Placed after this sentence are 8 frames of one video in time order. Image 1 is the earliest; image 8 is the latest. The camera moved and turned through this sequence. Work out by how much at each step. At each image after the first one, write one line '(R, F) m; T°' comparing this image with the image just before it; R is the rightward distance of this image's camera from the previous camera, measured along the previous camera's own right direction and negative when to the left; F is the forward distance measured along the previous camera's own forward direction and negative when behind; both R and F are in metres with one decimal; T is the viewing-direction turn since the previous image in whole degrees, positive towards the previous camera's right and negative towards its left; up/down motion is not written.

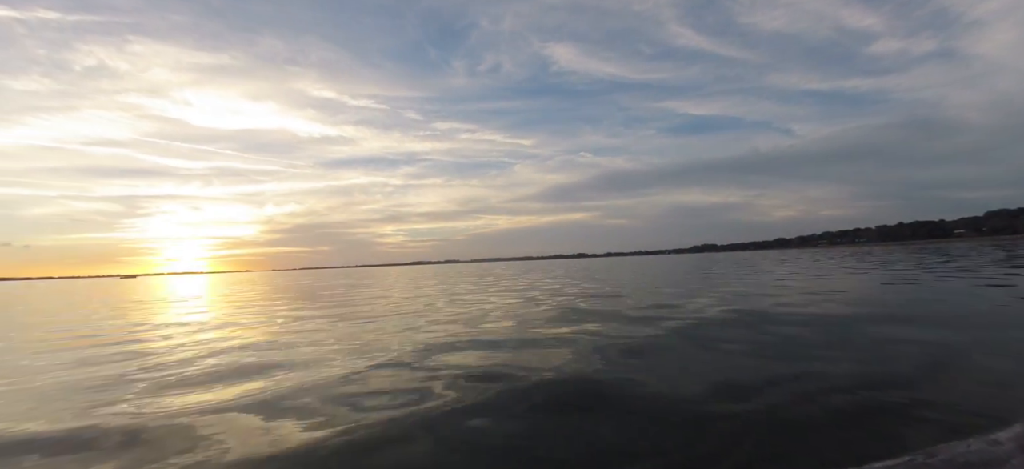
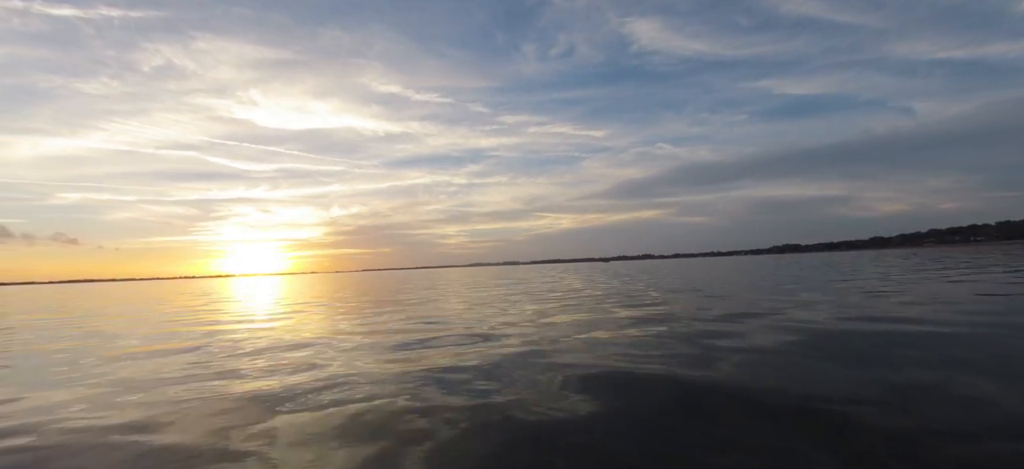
(-4.9, +10.0) m; -7°
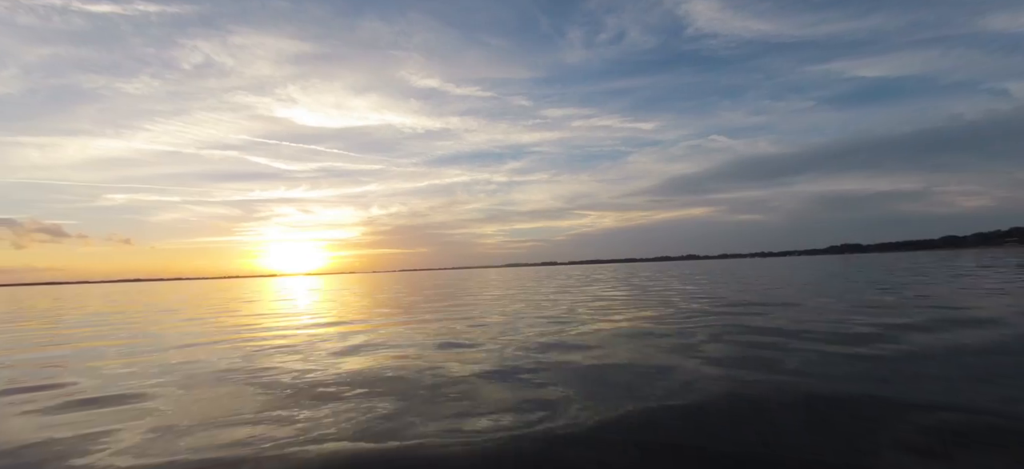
(-2.5, +5.7) m; -4°
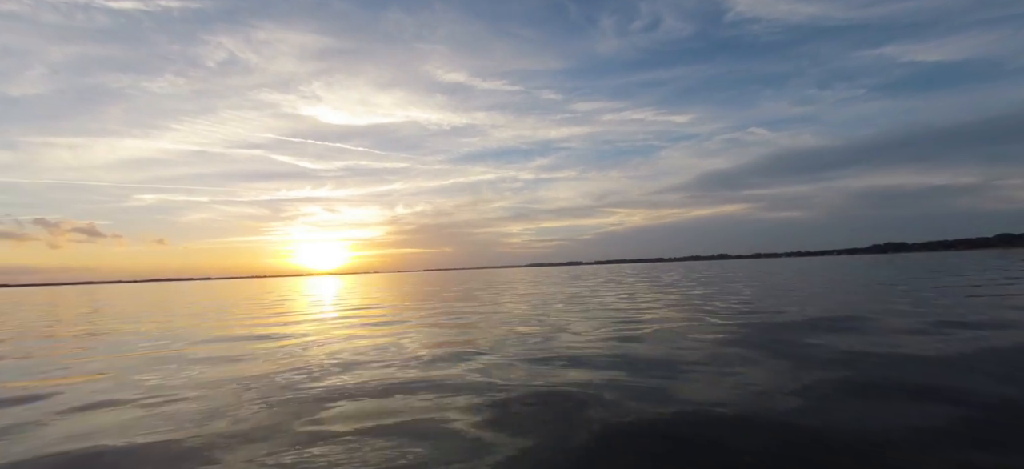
(-1.3, +3.7) m; -3°
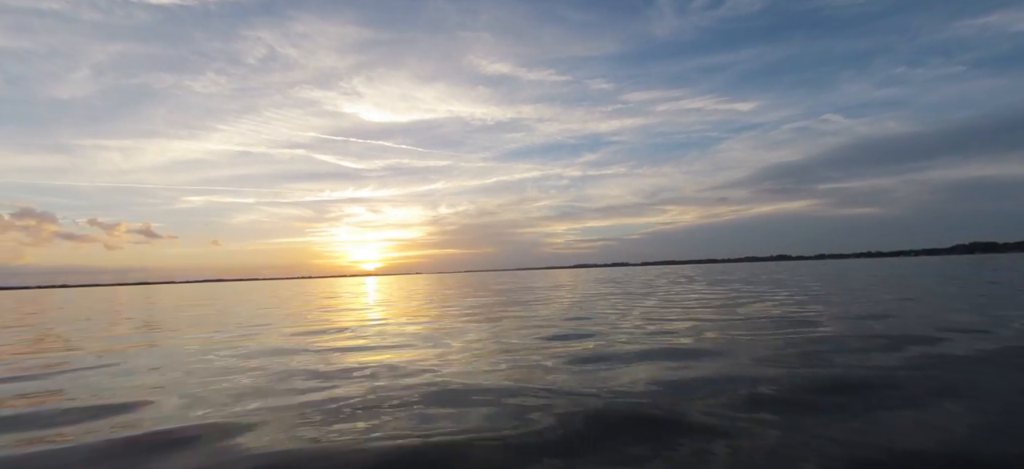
(-1.7, +5.8) m; -5°
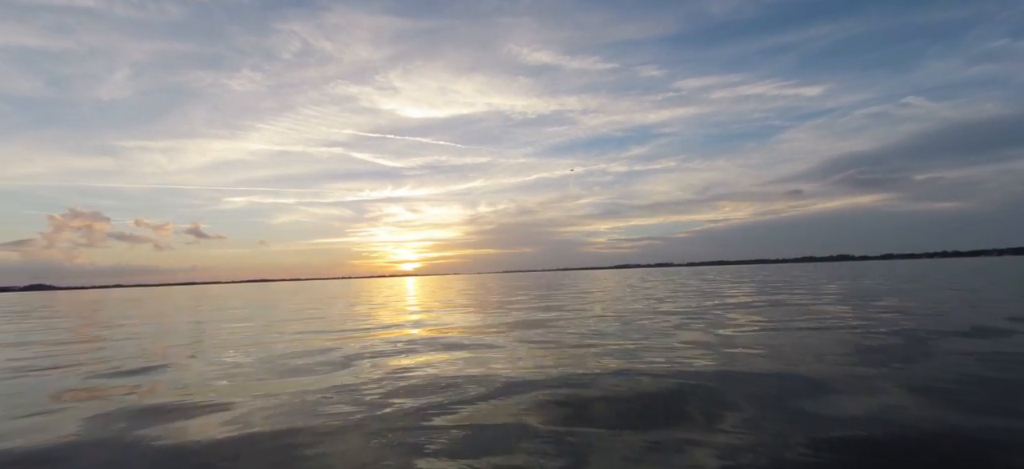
(-1.2, +5.2) m; -5°
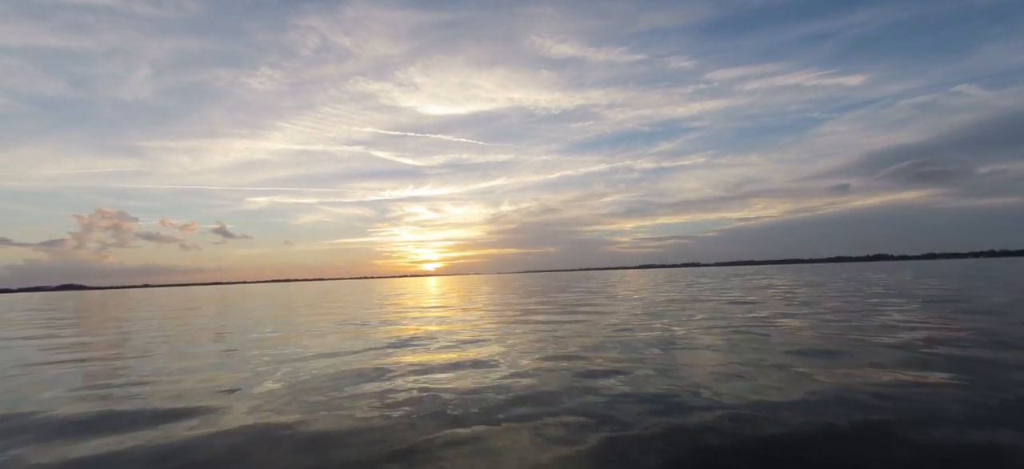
(-0.8, +3.3) m; -3°
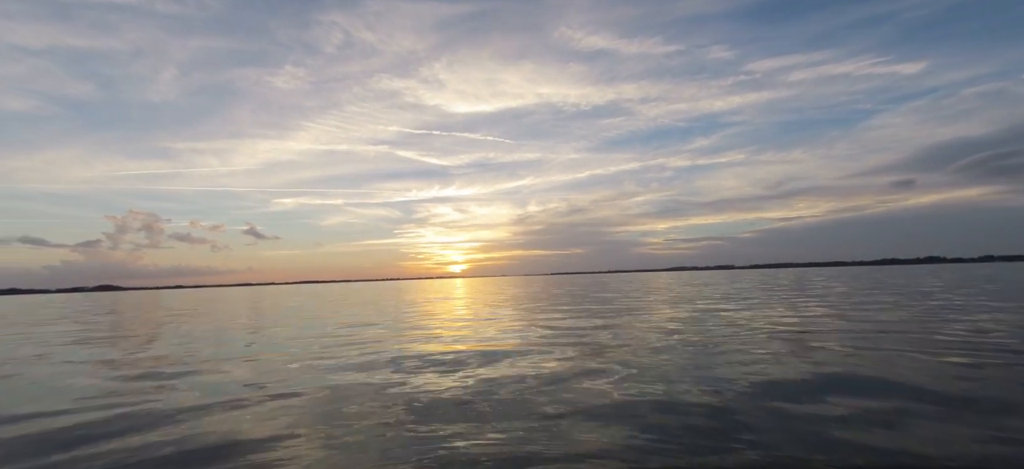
(-1.4, +6.8) m; -3°
